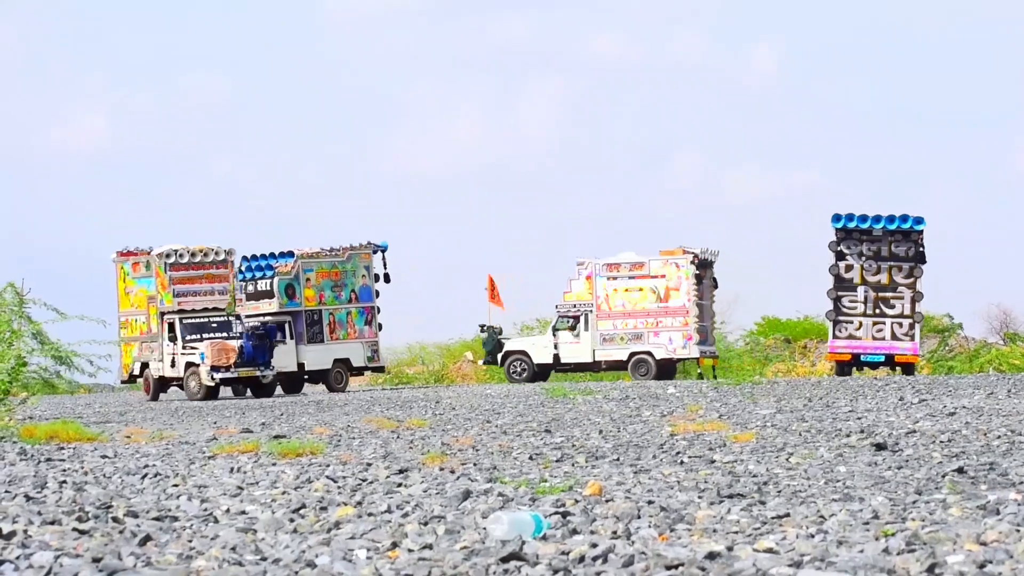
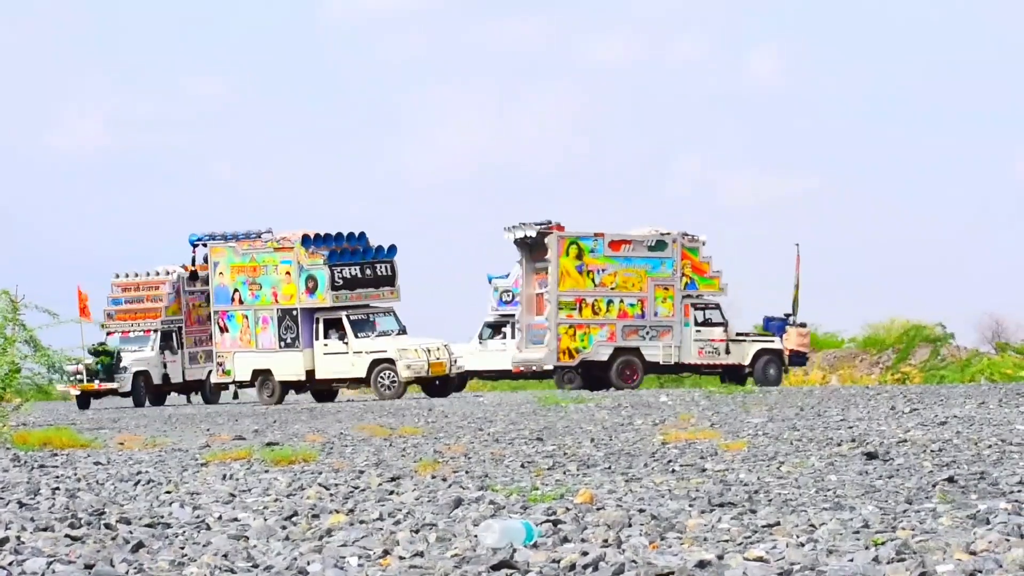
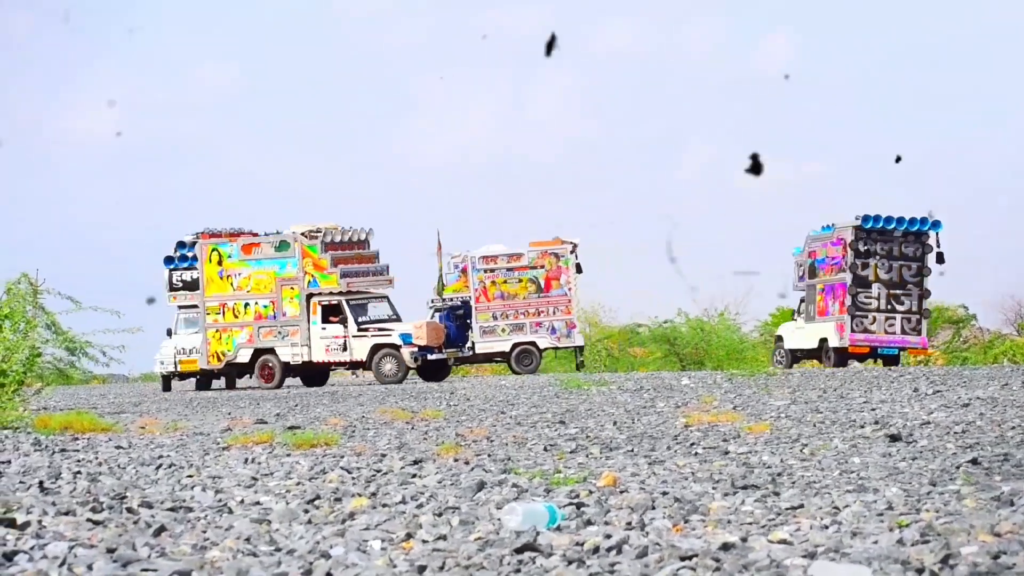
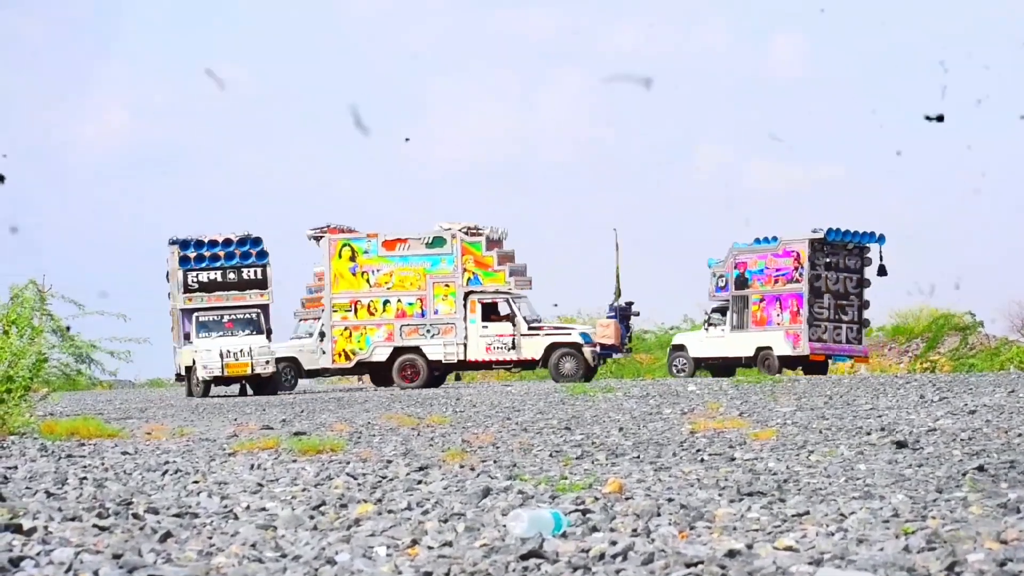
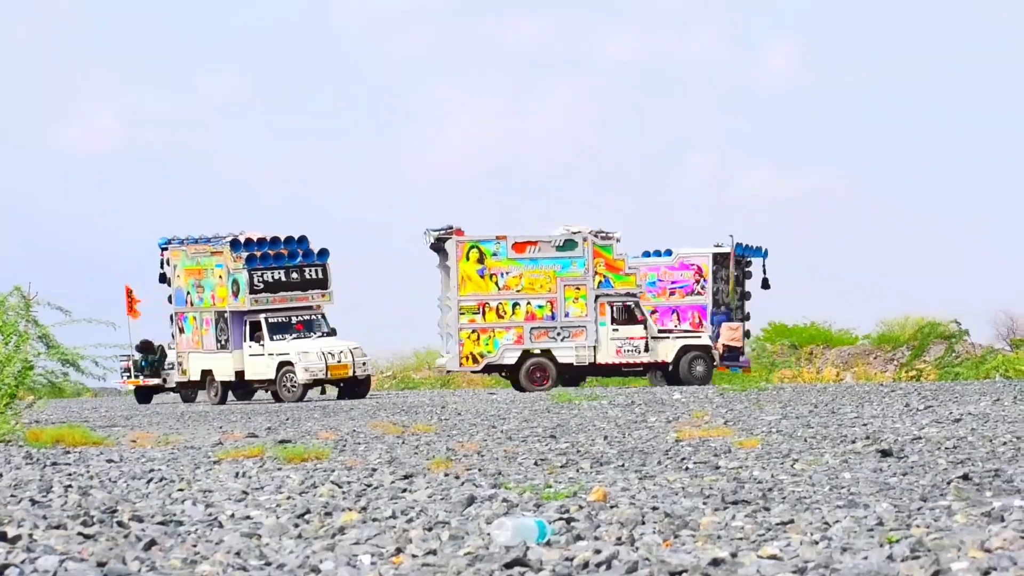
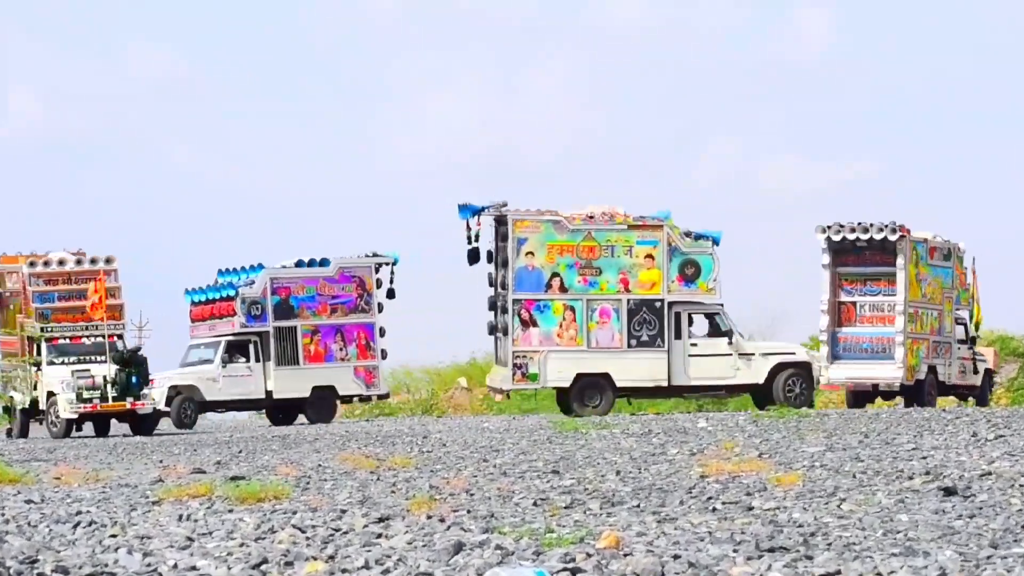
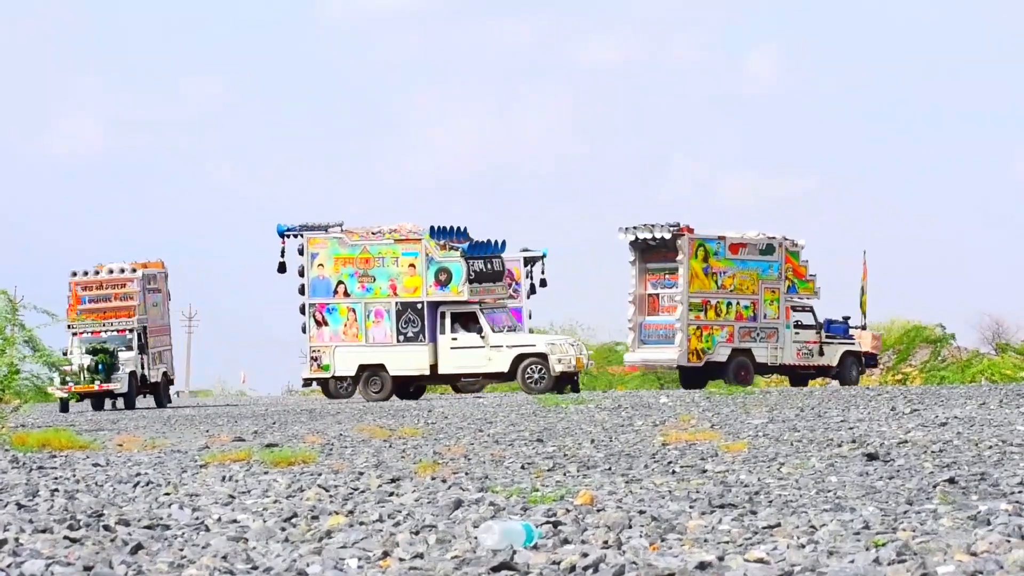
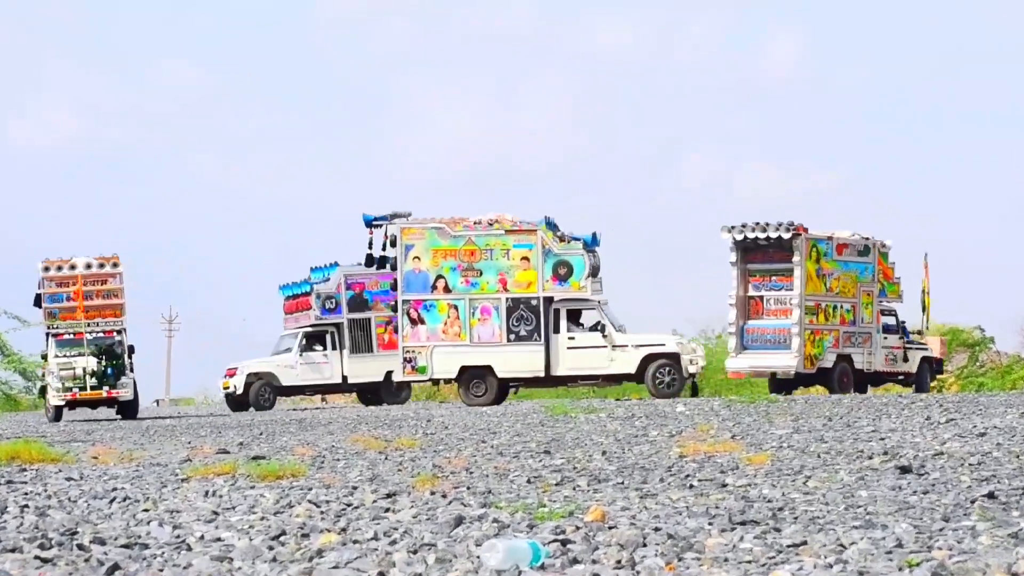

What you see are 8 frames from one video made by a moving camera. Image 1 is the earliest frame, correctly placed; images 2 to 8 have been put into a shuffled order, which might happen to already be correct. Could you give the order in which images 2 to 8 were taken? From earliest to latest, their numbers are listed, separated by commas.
3, 4, 5, 2, 7, 8, 6
